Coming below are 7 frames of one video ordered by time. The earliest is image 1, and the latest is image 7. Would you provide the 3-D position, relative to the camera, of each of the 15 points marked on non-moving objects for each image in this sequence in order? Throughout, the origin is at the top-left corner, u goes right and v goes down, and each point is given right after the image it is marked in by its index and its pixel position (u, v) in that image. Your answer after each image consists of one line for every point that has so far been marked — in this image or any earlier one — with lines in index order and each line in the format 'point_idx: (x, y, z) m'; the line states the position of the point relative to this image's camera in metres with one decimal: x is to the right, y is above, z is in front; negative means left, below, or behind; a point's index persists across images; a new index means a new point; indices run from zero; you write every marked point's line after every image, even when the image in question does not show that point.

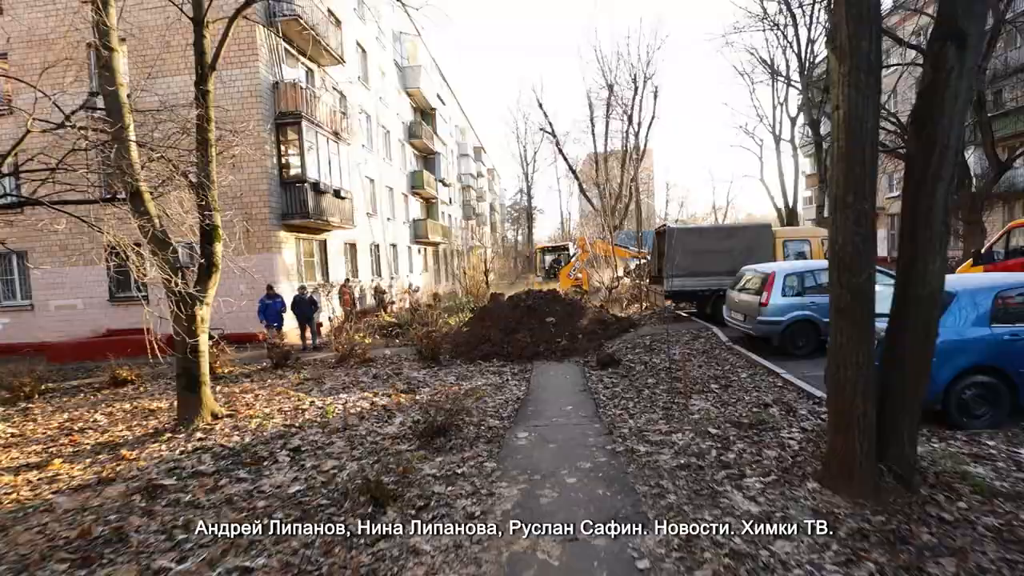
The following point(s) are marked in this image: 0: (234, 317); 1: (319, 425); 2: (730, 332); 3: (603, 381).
0: (-7.4, -0.8, +12.8) m
1: (-2.1, -1.5, +5.3) m
2: (+4.2, -0.9, +9.4) m
3: (+1.4, -1.4, +7.3) m
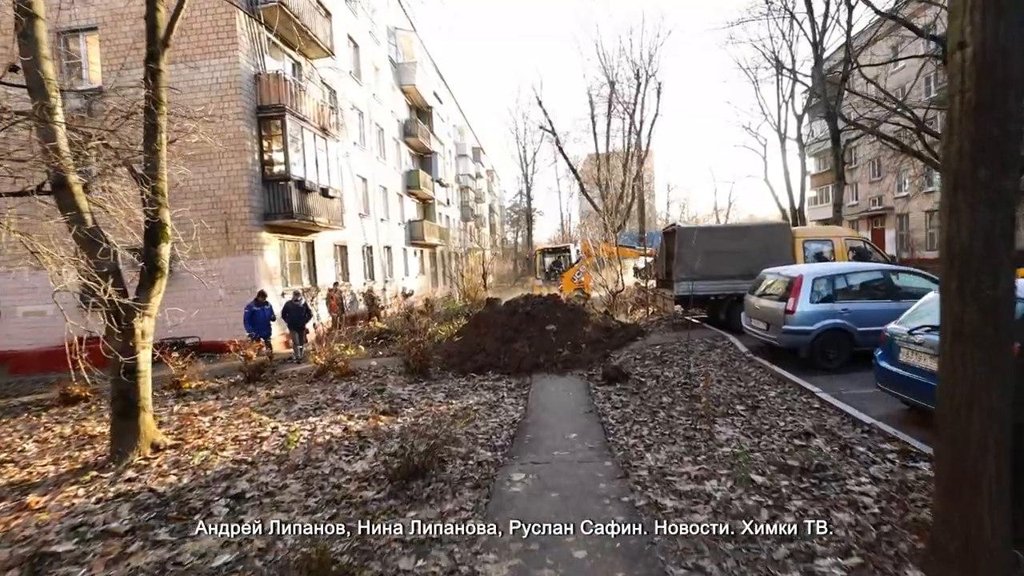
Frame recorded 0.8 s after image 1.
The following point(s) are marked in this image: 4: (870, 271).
0: (-7.4, -0.9, +12.0) m
1: (-2.2, -1.6, +4.4) m
2: (+4.2, -1.0, +8.6) m
3: (+1.3, -1.5, +6.5) m
4: (+5.3, +0.2, +7.2) m
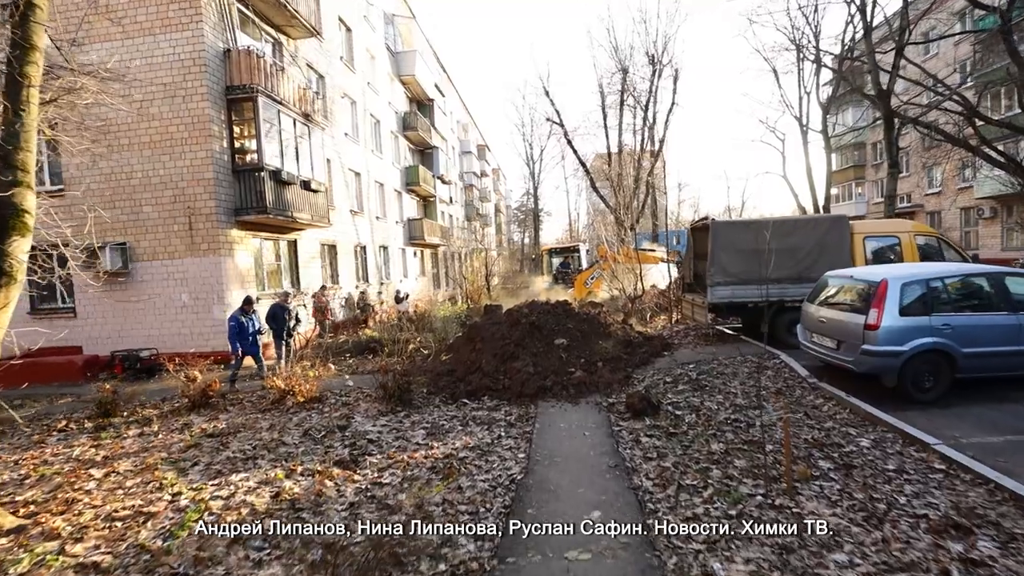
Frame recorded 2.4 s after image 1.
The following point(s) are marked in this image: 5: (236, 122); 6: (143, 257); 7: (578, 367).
0: (-7.3, -1.0, +10.5) m
1: (-2.2, -1.7, +2.9) m
2: (+4.2, -1.1, +7.0) m
3: (+1.3, -1.6, +4.9) m
4: (+5.3, +0.2, +5.5) m
5: (-6.3, +3.8, +11.0) m
6: (-8.0, +0.7, +10.5) m
7: (+1.0, -1.2, +7.3) m
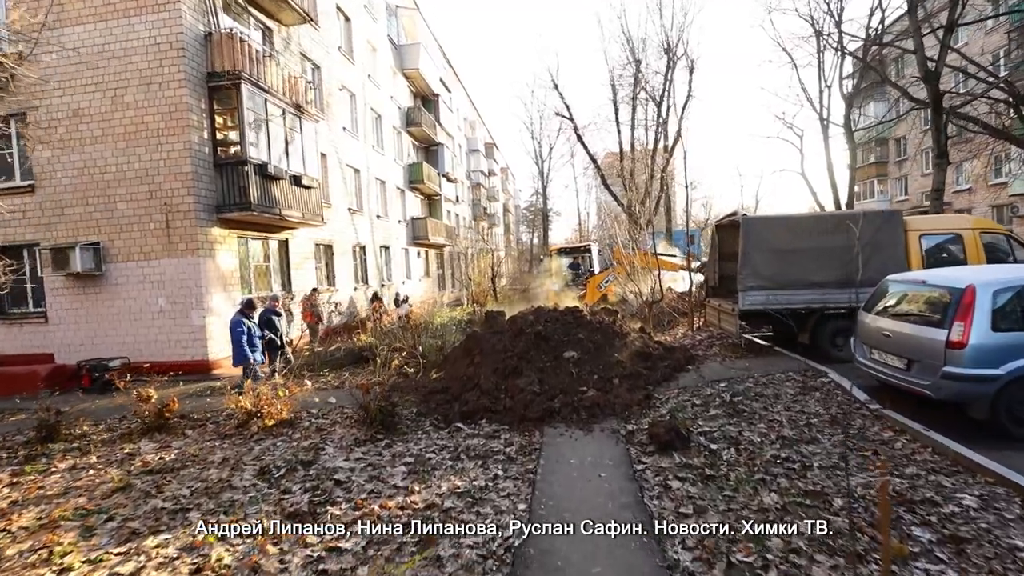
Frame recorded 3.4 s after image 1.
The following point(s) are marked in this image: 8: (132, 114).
0: (-7.2, -1.1, +9.7) m
1: (-2.3, -1.7, +2.0) m
2: (+4.2, -1.1, +5.9) m
3: (+1.3, -1.7, +3.9) m
4: (+5.3, +0.1, +4.5) m
5: (-6.2, +3.7, +10.1) m
6: (-7.9, +0.6, +9.7) m
7: (+1.0, -1.3, +6.3) m
8: (-7.5, +3.4, +9.5) m
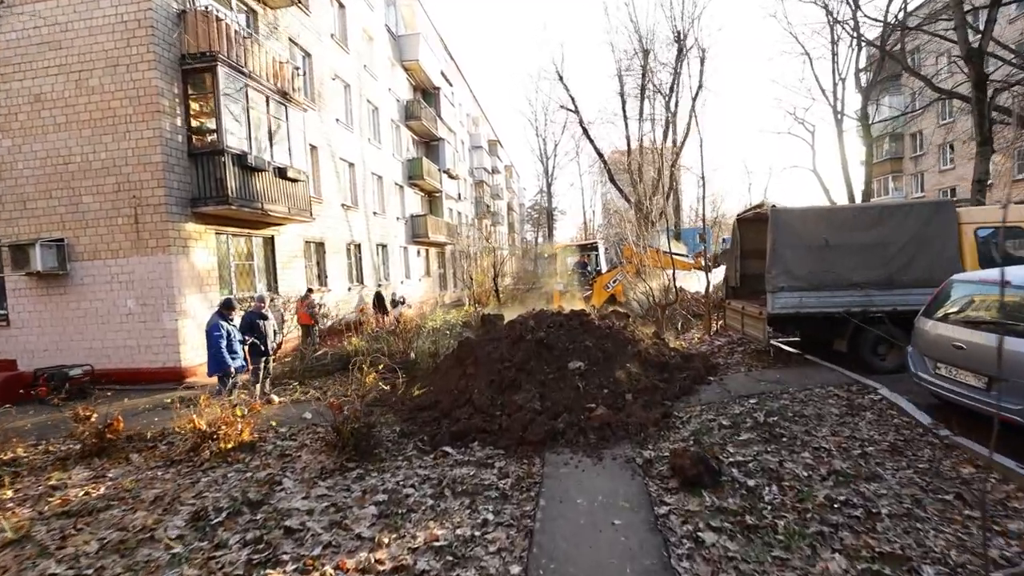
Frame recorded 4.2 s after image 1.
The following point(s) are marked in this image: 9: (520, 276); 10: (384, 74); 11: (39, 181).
0: (-7.2, -1.1, +8.9) m
1: (-2.3, -1.8, +1.2) m
2: (+4.2, -1.2, +5.0) m
3: (+1.2, -1.7, +3.1) m
4: (+5.2, +0.1, +3.6) m
5: (-6.2, +3.7, +9.3) m
6: (-7.9, +0.6, +8.9) m
7: (+1.0, -1.3, +5.5) m
8: (-7.5, +3.4, +8.8) m
9: (+0.3, +0.4, +19.6) m
10: (-5.3, +8.8, +19.9) m
11: (-8.7, +2.0, +8.9) m
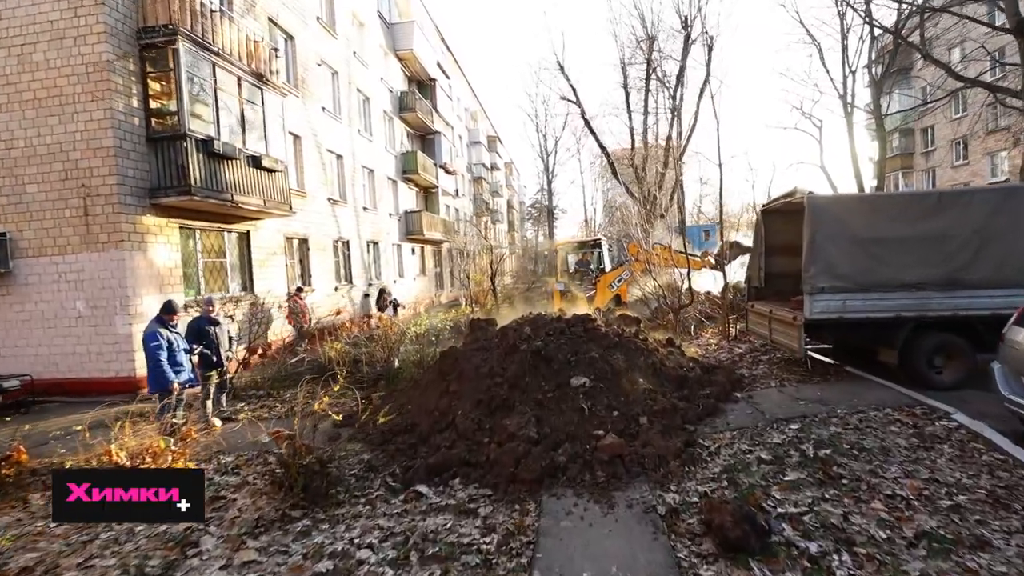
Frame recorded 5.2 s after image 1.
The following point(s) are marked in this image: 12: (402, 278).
0: (-7.3, -1.1, +8.0) m
1: (-2.4, -1.8, +0.3) m
2: (+4.1, -1.2, +4.1) m
3: (+1.1, -1.7, +2.1) m
4: (+5.2, 0.0, +2.6) m
5: (-6.3, +3.7, +8.4) m
6: (-8.0, +0.6, +8.0) m
7: (+0.9, -1.3, +4.5) m
8: (-7.6, +3.4, +7.8) m
9: (+0.3, +0.5, +18.7) m
10: (-5.3, +8.8, +18.9) m
11: (-8.8, +2.0, +7.9) m
12: (-4.5, +0.4, +19.7) m
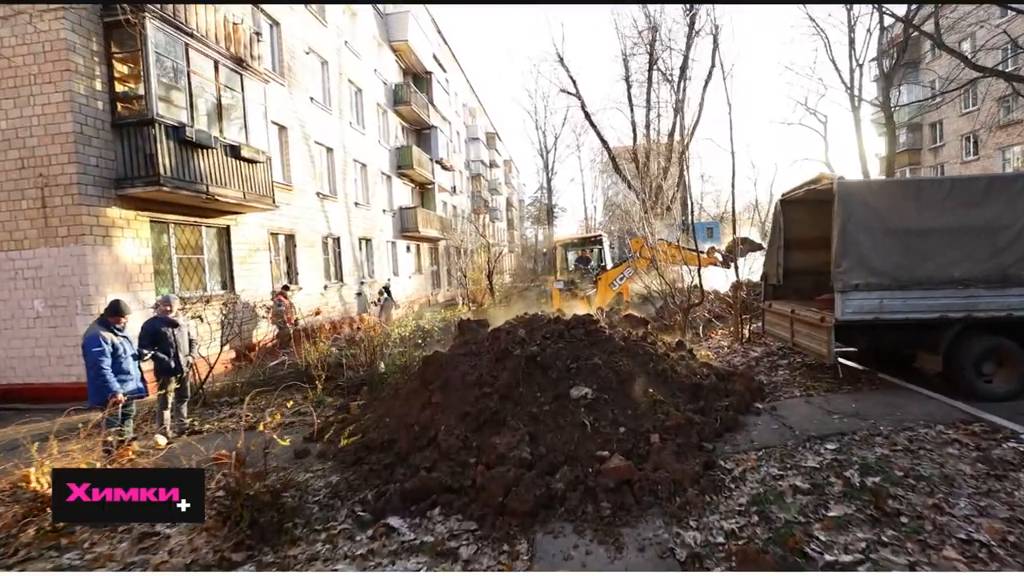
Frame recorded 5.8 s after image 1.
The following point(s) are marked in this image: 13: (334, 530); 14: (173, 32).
0: (-7.4, -1.1, +7.4) m
1: (-2.5, -1.8, -0.4) m
2: (+4.0, -1.1, +3.4) m
3: (+1.1, -1.7, +1.5) m
4: (+5.1, +0.1, +2.0) m
5: (-6.3, +3.7, +7.8) m
6: (-8.1, +0.6, +7.3) m
7: (+0.8, -1.3, +3.9) m
8: (-7.7, +3.5, +7.2) m
9: (+0.2, +0.5, +18.0) m
10: (-5.4, +8.9, +18.3) m
11: (-8.8, +2.0, +7.3) m
12: (-4.6, +0.5, +19.1) m
13: (-1.2, -1.7, +3.4) m
14: (-5.7, +4.4, +8.2) m
